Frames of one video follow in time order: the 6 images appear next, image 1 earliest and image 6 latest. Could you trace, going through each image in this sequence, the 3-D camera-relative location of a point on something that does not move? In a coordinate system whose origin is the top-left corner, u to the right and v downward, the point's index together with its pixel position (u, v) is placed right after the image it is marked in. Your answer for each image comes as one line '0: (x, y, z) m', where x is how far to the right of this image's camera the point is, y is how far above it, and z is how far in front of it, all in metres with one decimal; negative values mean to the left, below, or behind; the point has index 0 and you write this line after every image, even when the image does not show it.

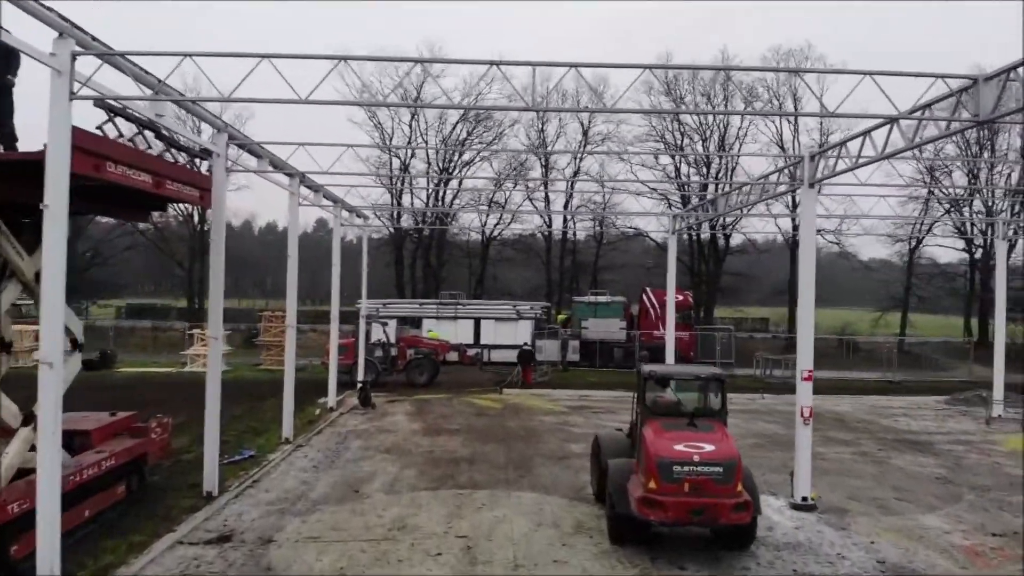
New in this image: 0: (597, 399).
0: (+1.8, -2.4, +19.3) m
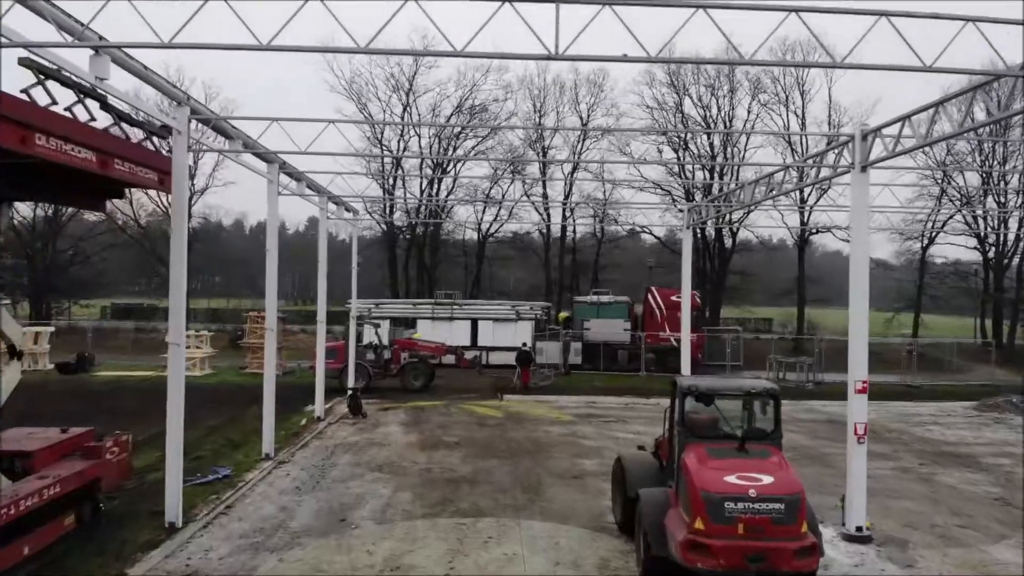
0: (+1.9, -2.4, +18.0) m
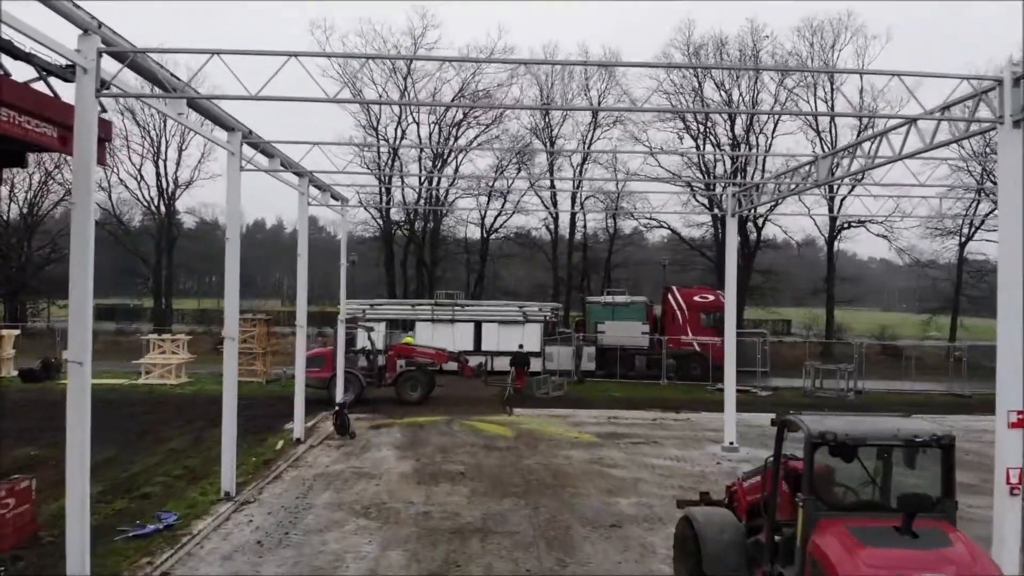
0: (+2.1, -2.4, +15.7) m
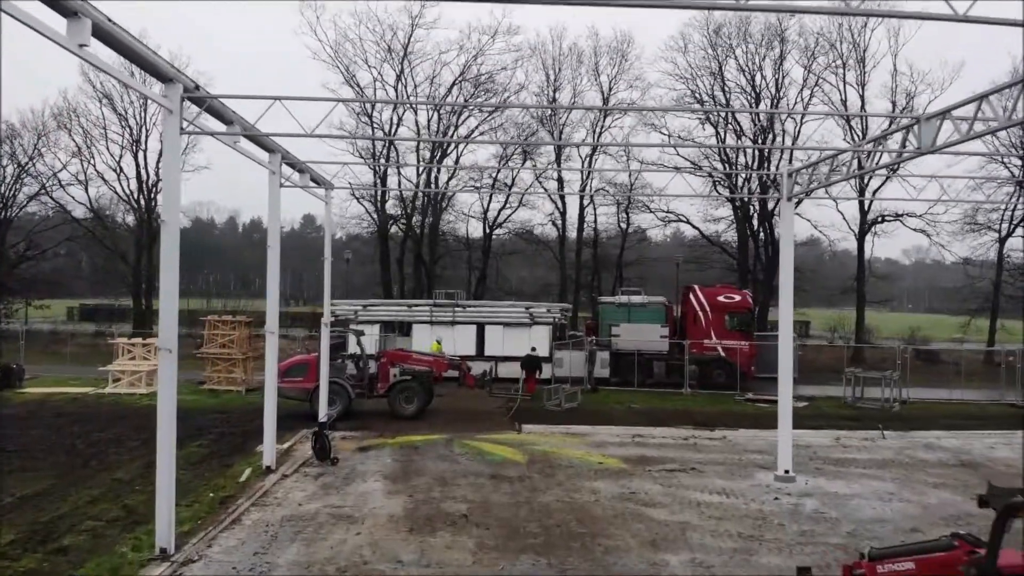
0: (+2.2, -2.3, +13.5) m
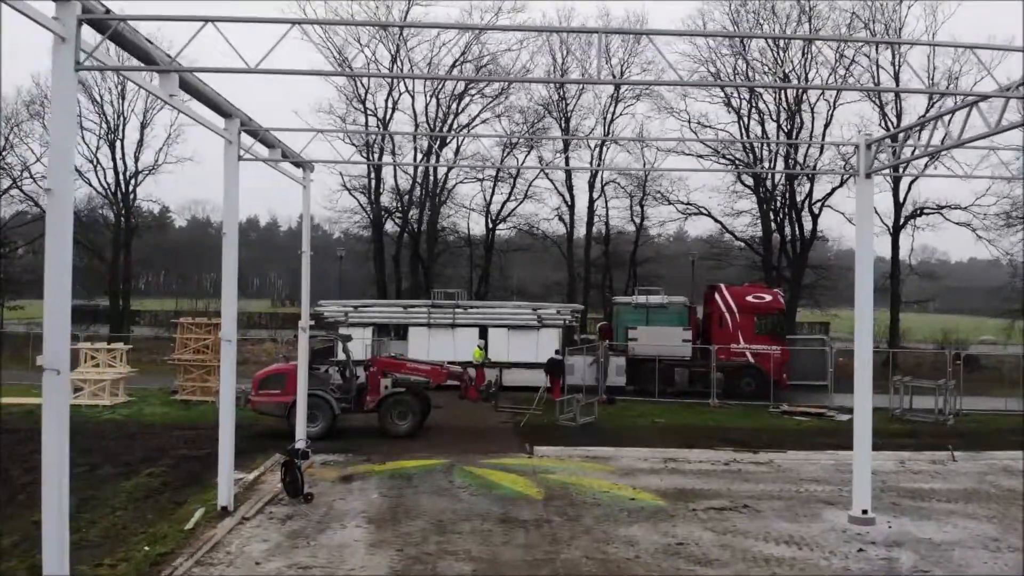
0: (+2.4, -2.3, +11.4) m
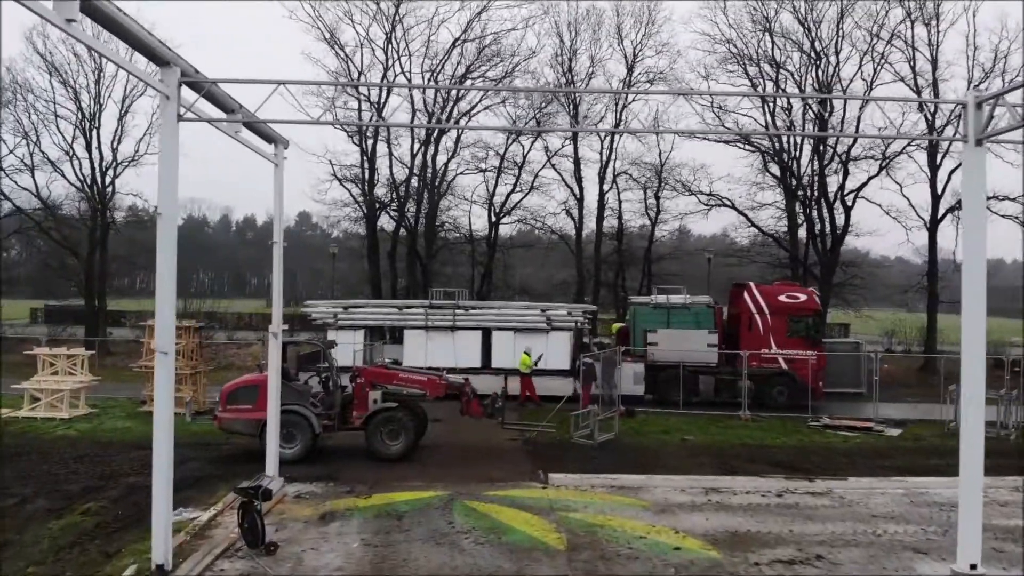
0: (+2.5, -2.3, +9.5) m
